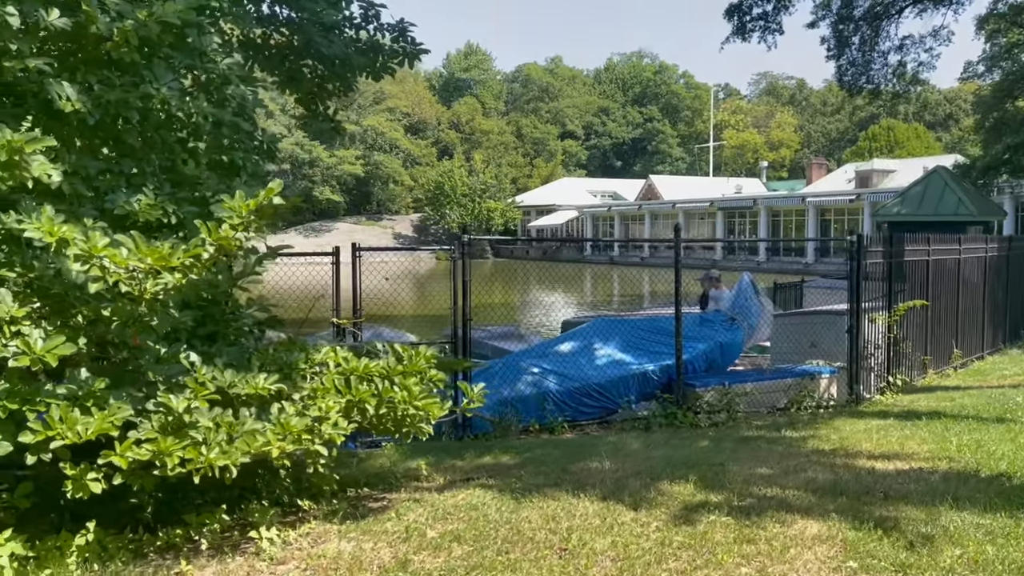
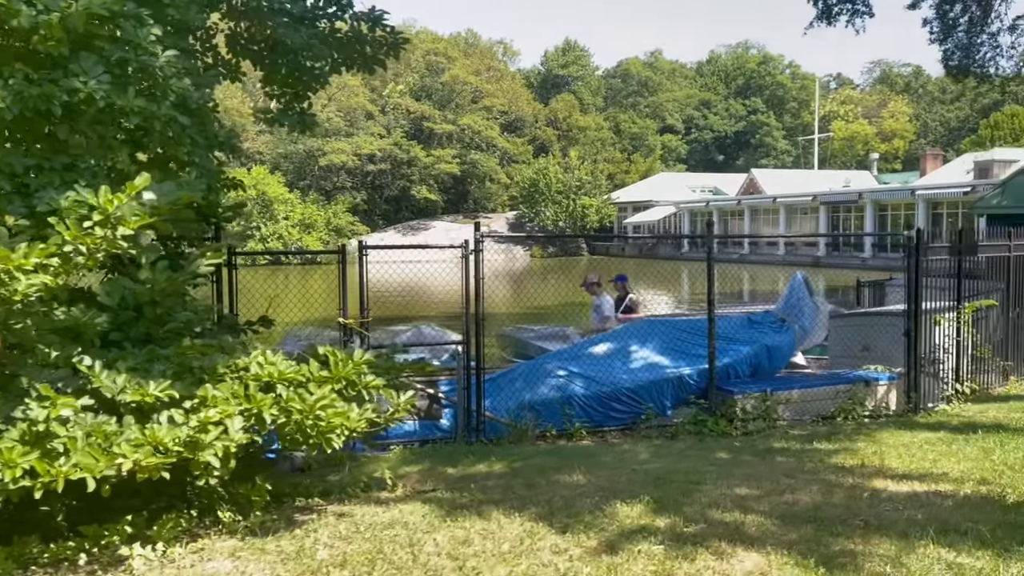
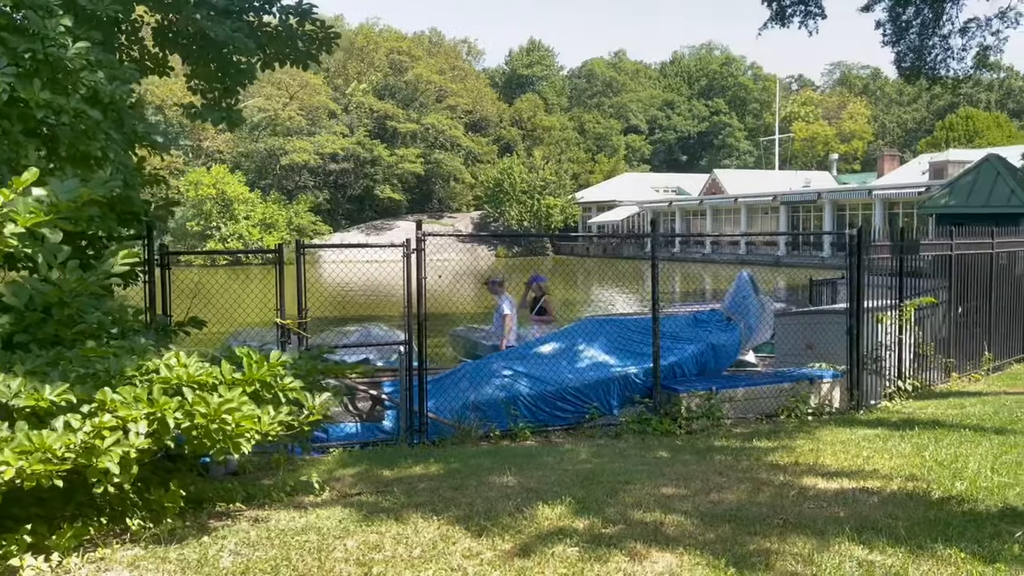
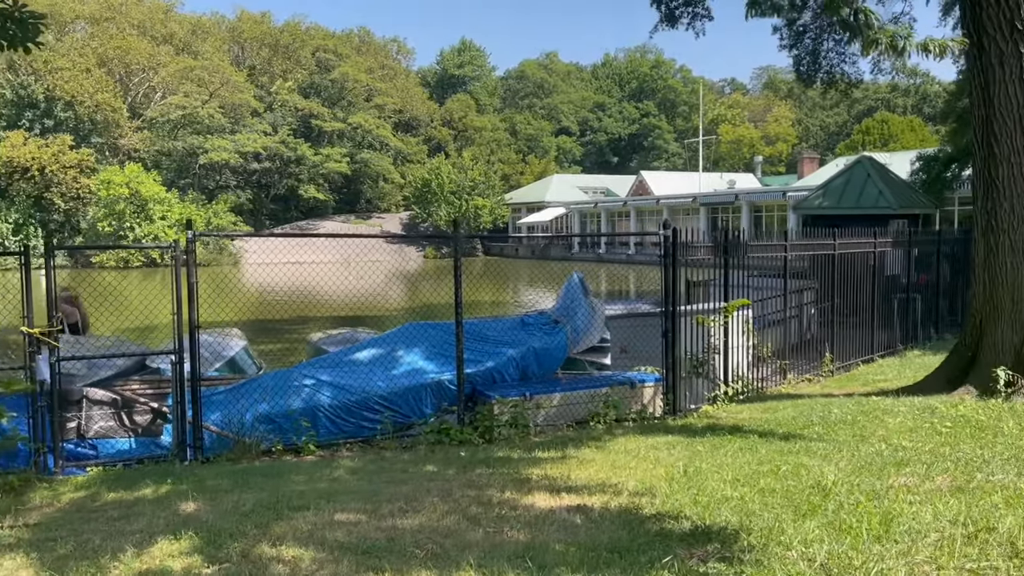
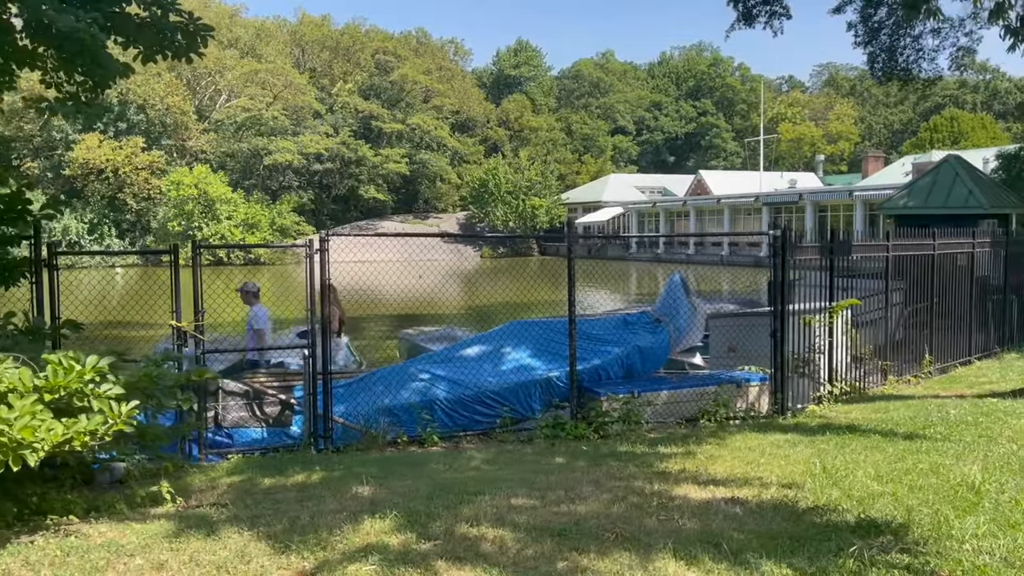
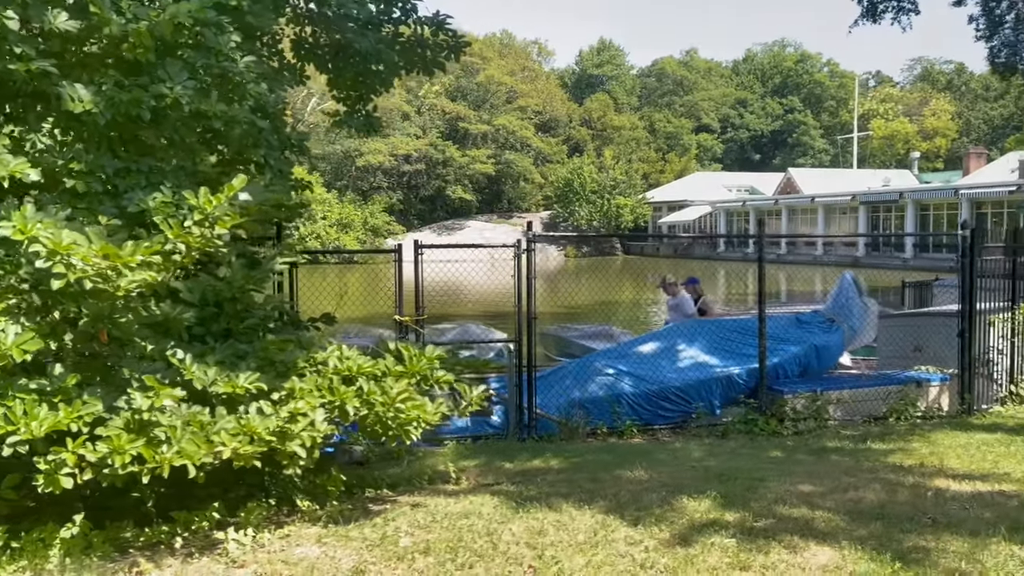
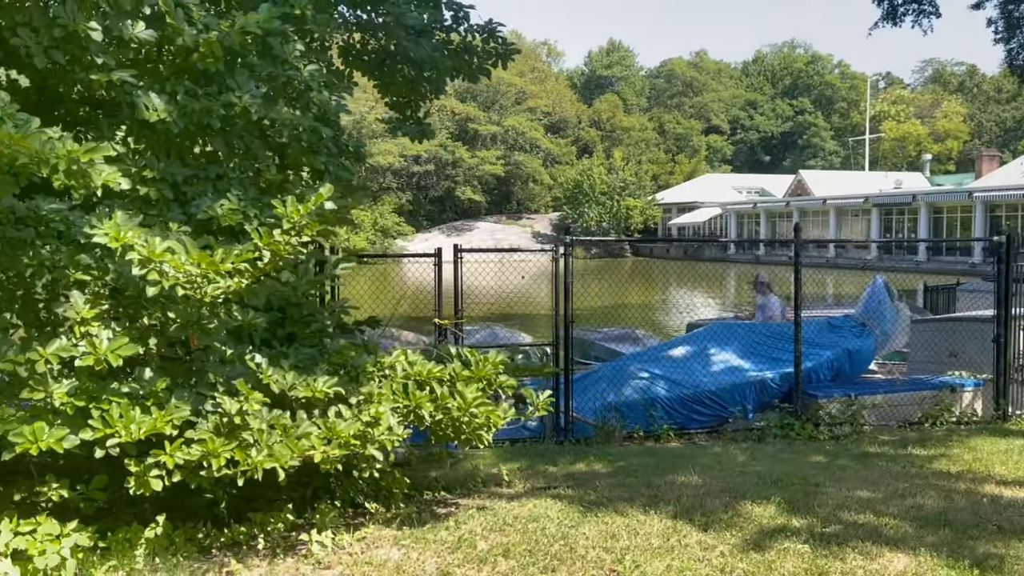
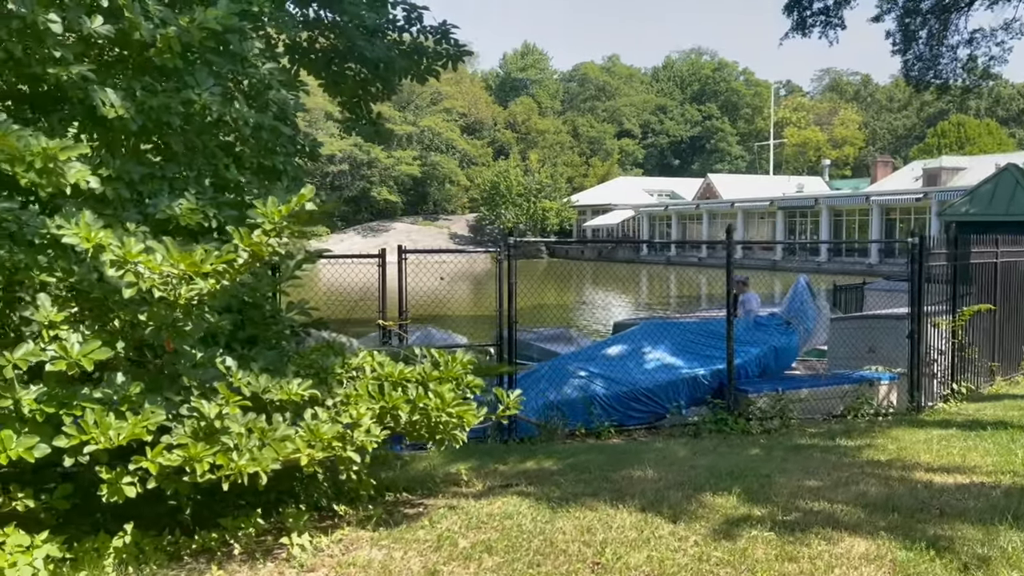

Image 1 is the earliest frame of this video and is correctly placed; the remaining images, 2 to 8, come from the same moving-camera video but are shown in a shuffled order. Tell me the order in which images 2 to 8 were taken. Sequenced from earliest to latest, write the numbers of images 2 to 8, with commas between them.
8, 7, 6, 2, 3, 5, 4
